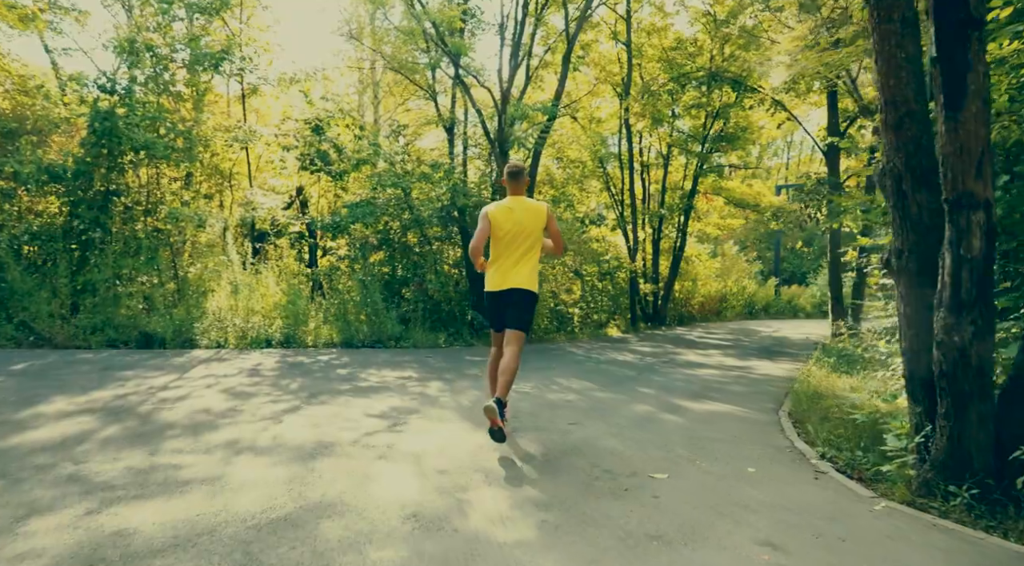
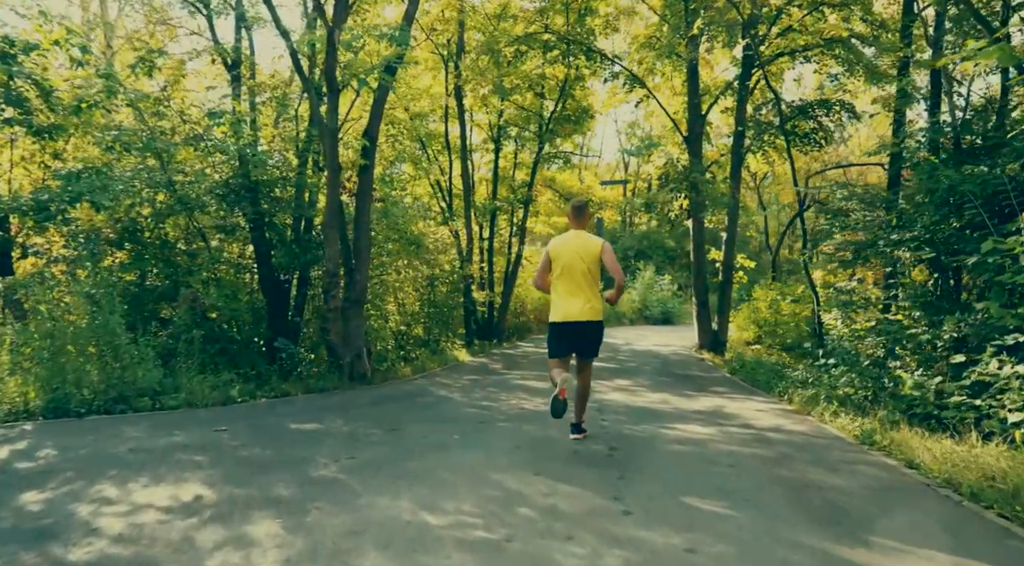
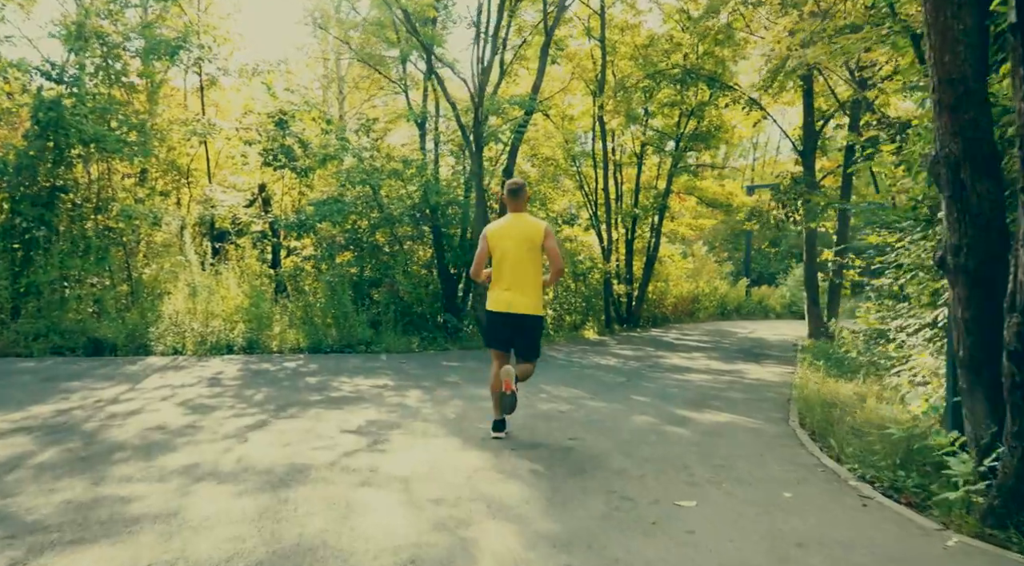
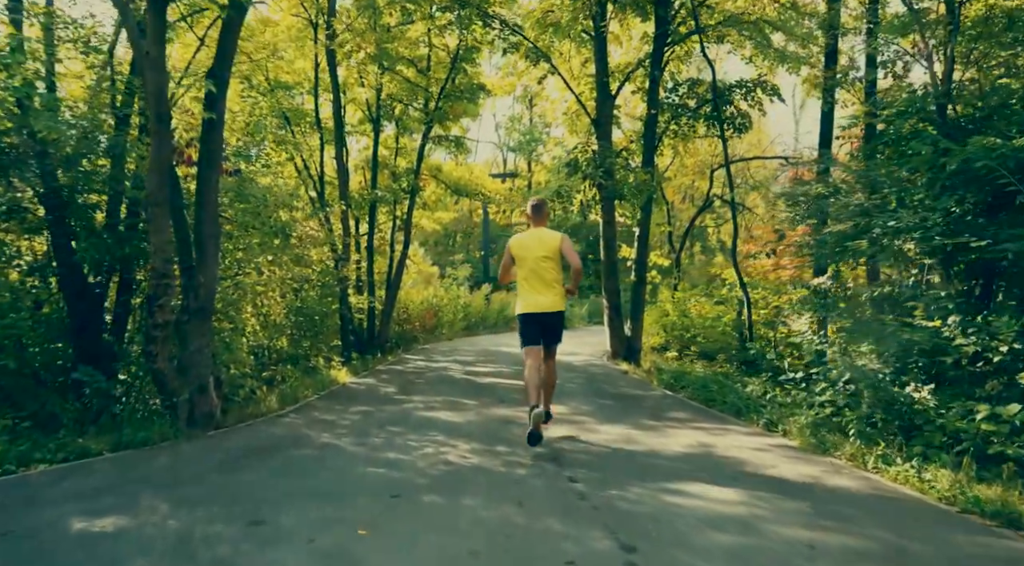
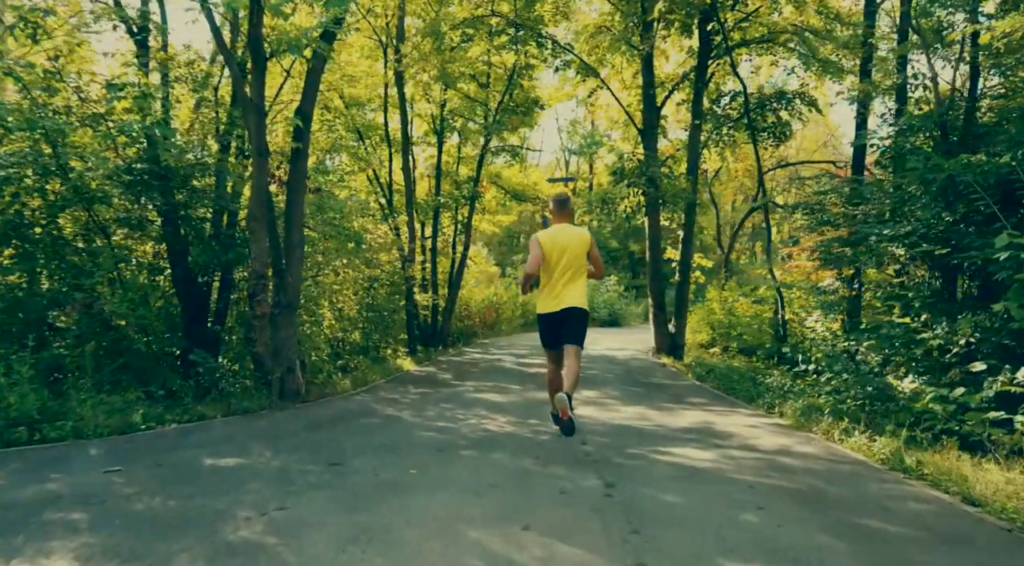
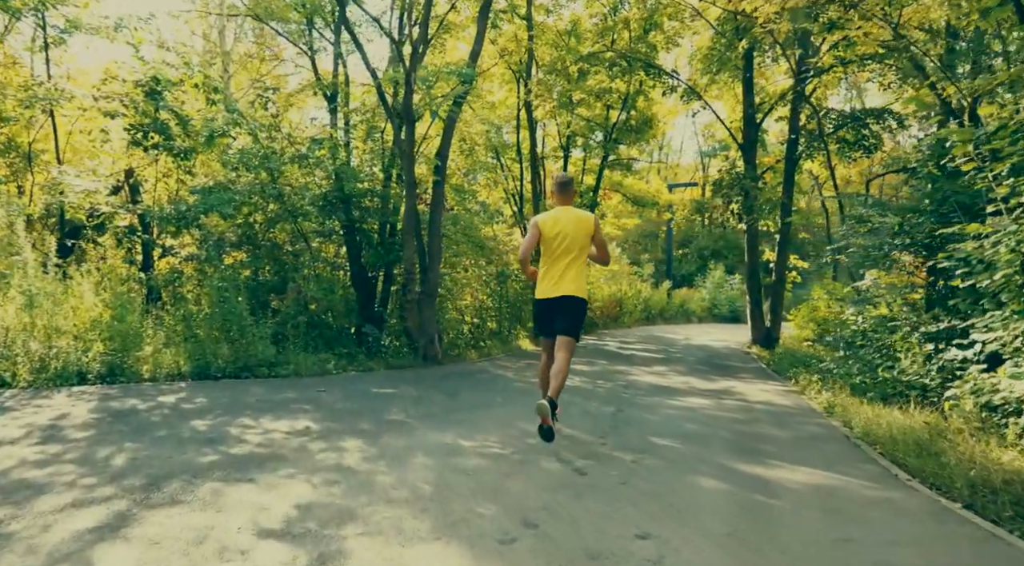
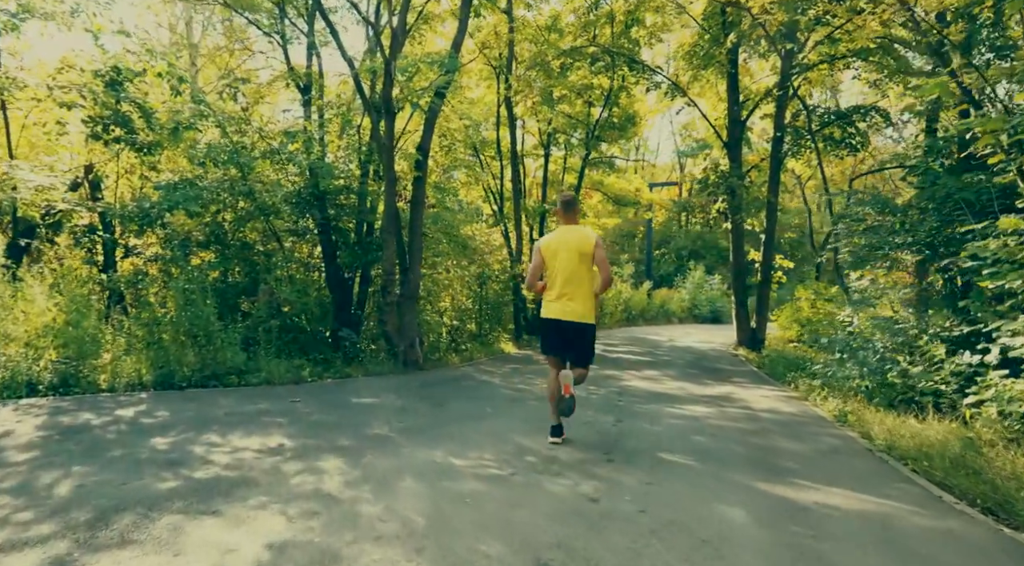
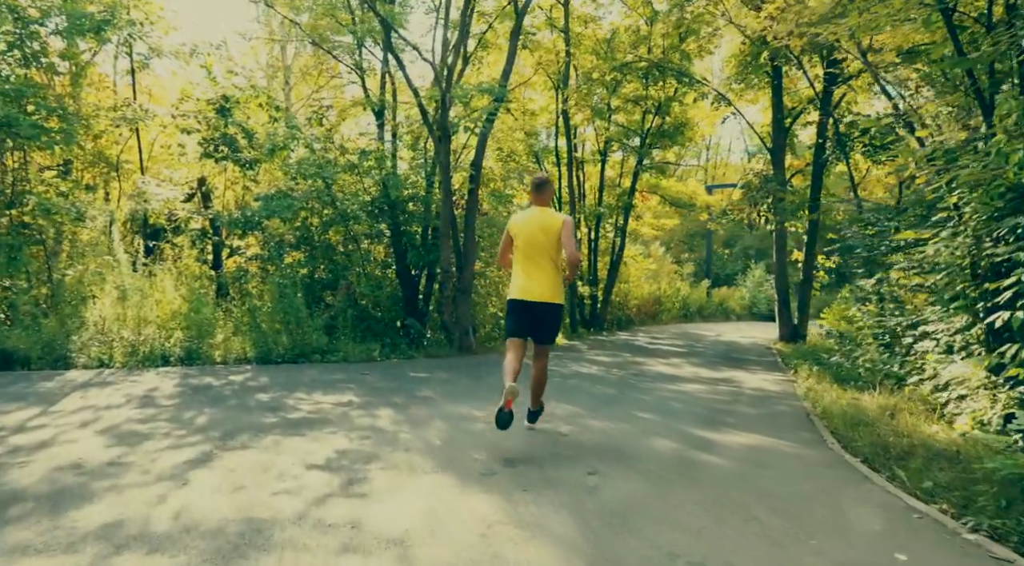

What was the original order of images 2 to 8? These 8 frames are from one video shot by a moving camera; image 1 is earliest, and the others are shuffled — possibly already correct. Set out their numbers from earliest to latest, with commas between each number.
3, 8, 6, 7, 2, 5, 4
